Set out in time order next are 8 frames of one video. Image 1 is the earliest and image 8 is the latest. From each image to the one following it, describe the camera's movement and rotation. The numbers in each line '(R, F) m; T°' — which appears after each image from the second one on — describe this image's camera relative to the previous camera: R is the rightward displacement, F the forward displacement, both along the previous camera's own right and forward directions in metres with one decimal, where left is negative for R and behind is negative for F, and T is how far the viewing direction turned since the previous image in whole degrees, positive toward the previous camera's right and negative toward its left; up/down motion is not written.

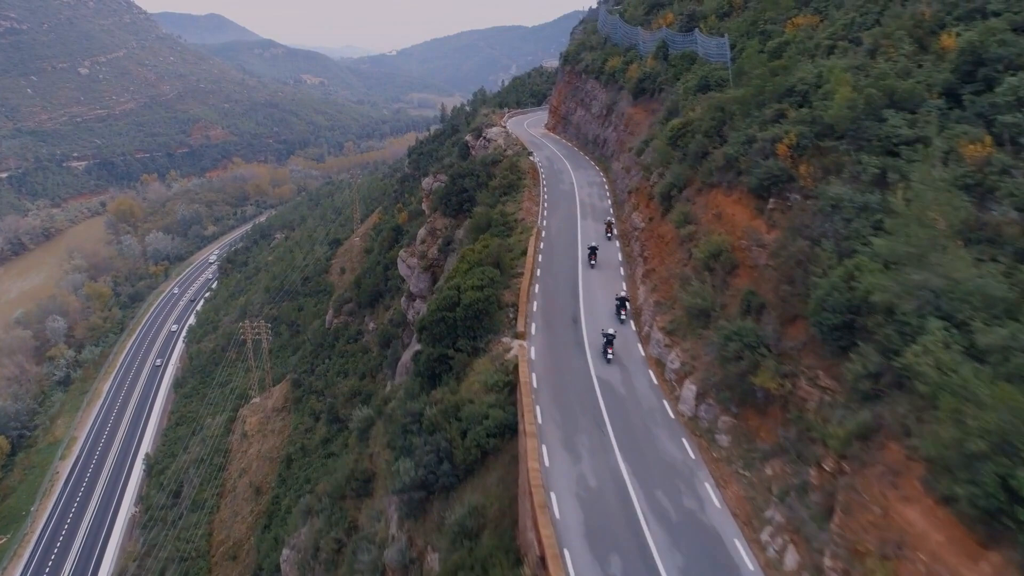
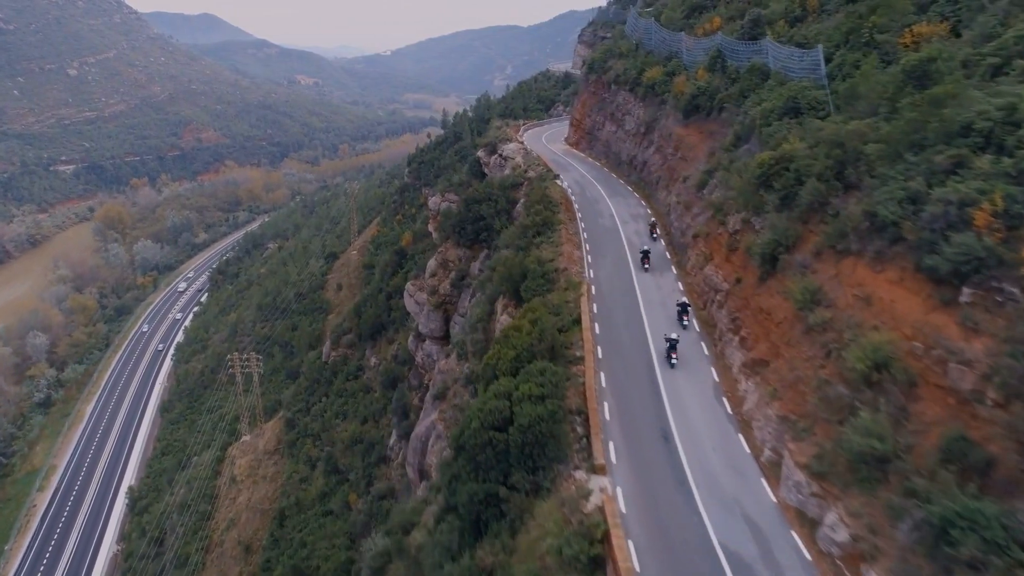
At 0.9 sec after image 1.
(-1.1, +3.6) m; 0°
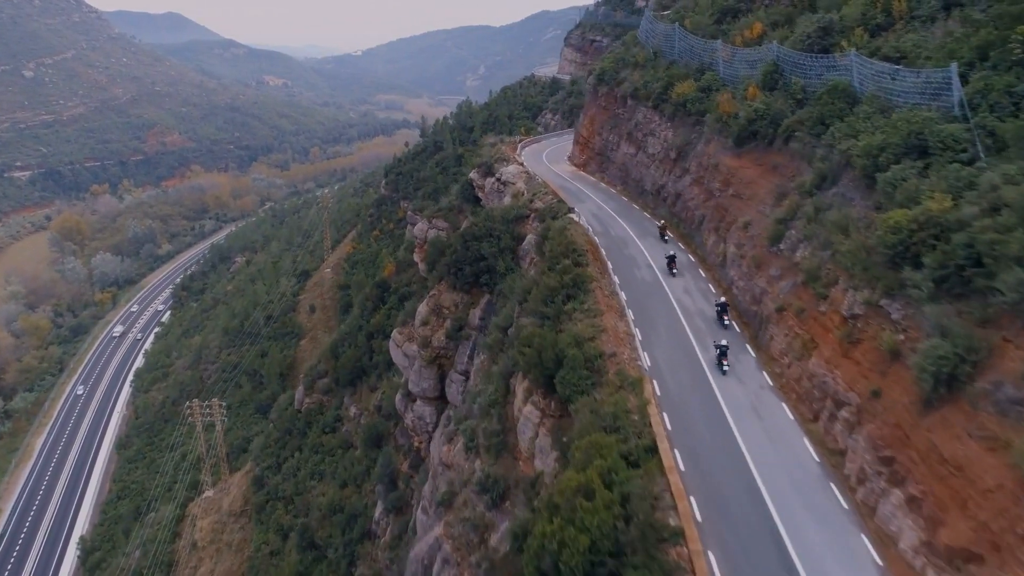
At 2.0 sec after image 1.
(-1.0, +3.9) m; +2°
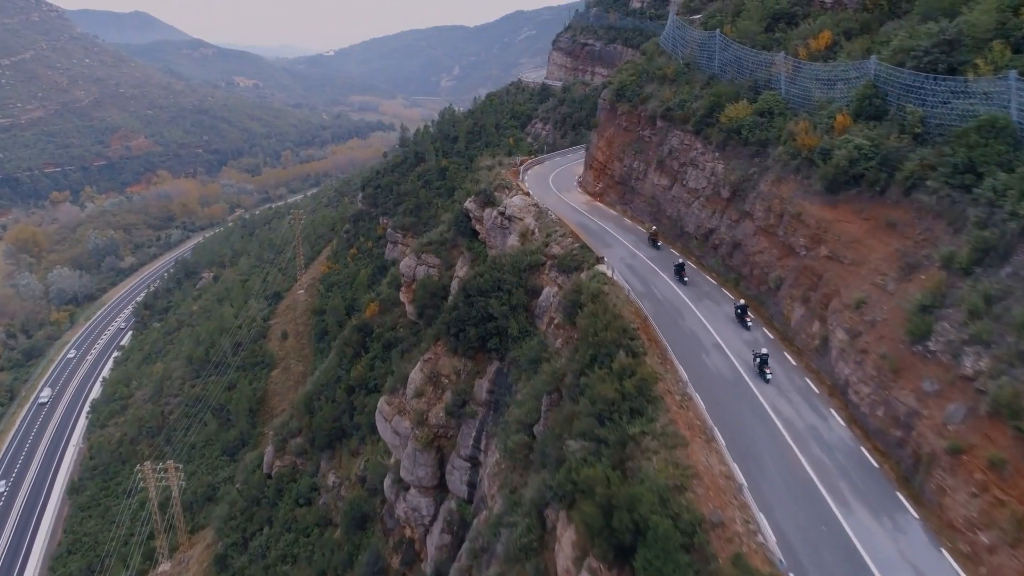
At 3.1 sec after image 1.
(-1.0, +4.1) m; +2°
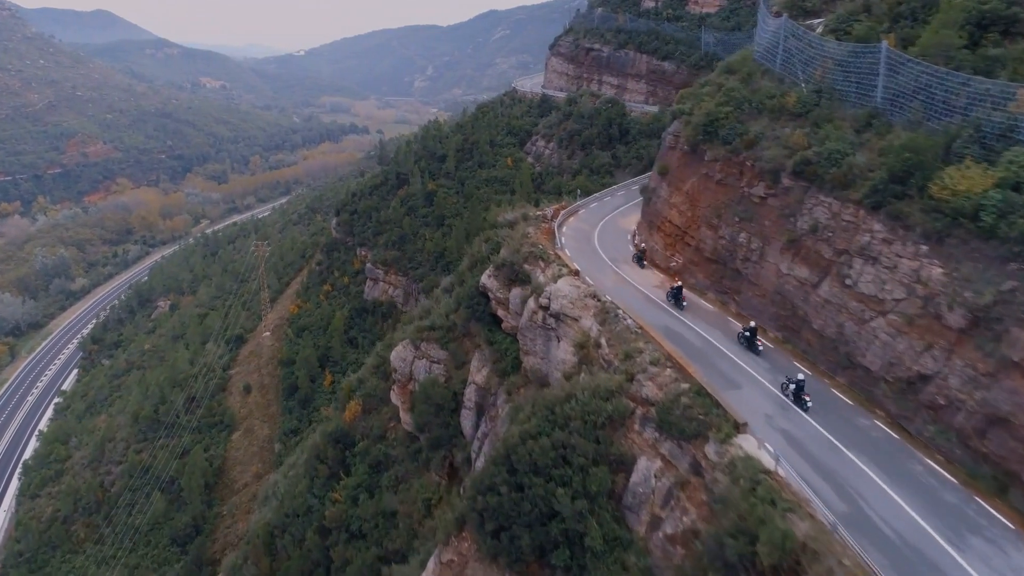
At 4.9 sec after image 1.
(-1.6, +7.1) m; +2°
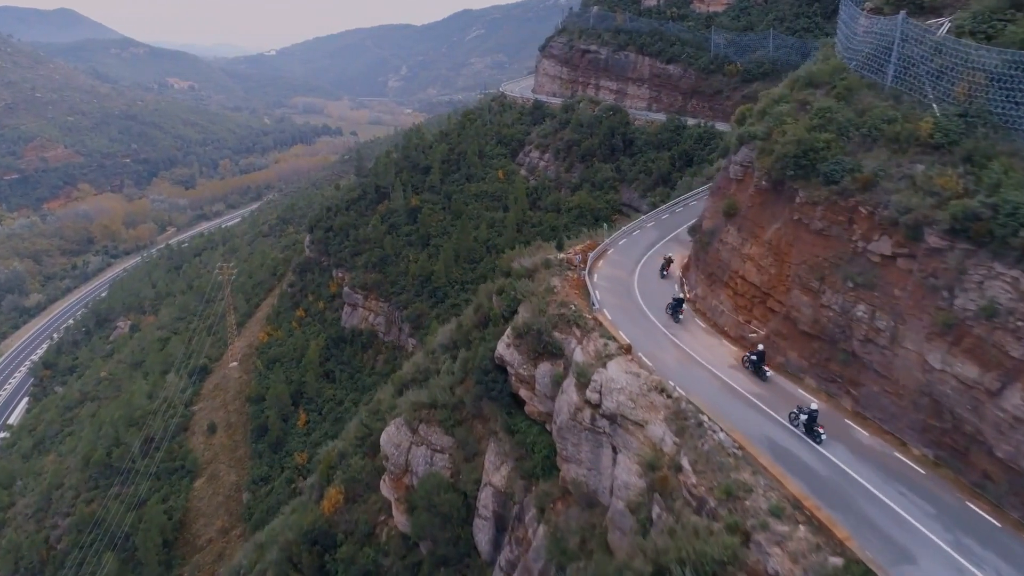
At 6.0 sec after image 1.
(-1.0, +4.0) m; +2°
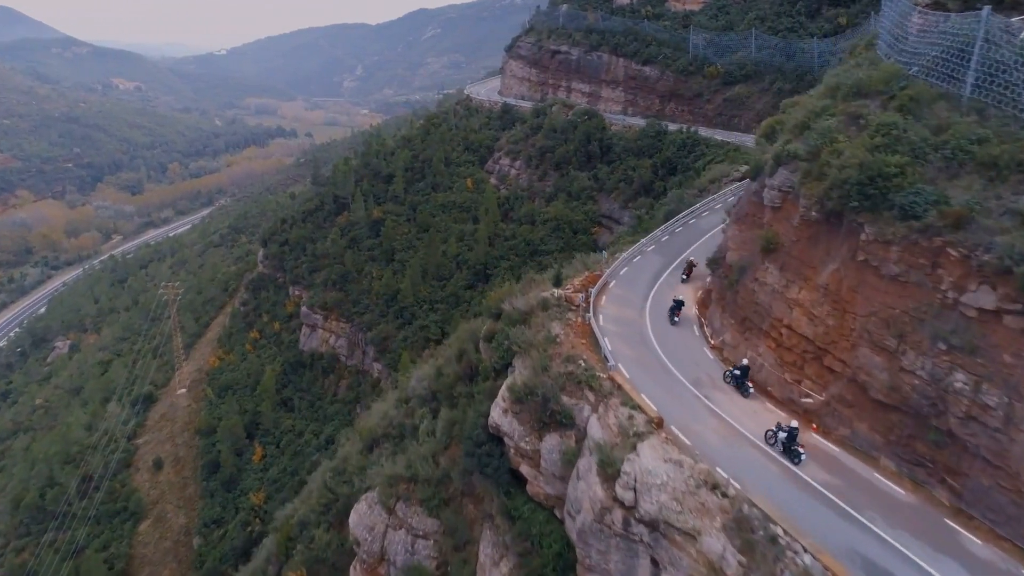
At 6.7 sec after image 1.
(-0.6, +2.6) m; +3°
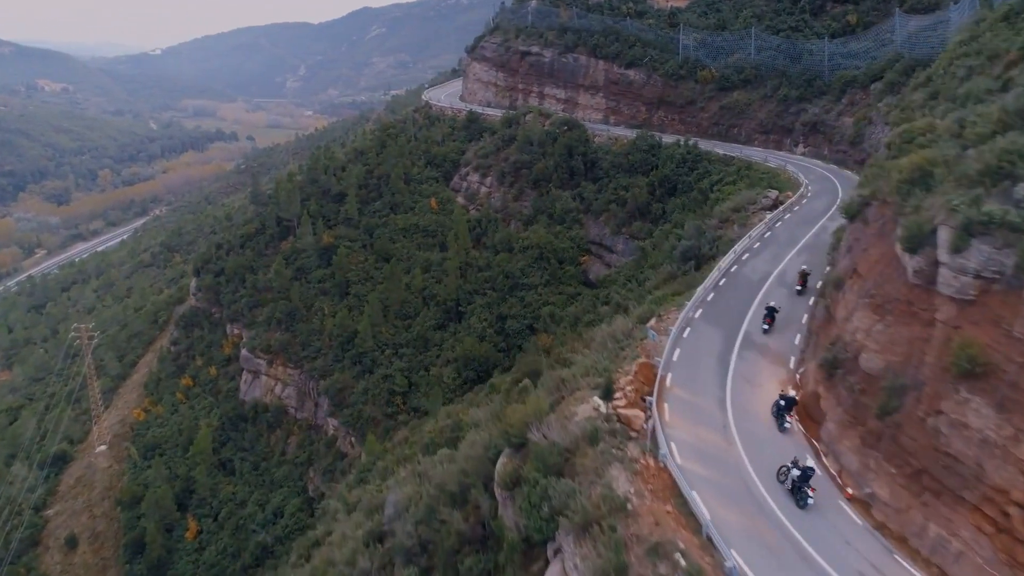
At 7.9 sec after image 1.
(-1.1, +4.7) m; +4°
